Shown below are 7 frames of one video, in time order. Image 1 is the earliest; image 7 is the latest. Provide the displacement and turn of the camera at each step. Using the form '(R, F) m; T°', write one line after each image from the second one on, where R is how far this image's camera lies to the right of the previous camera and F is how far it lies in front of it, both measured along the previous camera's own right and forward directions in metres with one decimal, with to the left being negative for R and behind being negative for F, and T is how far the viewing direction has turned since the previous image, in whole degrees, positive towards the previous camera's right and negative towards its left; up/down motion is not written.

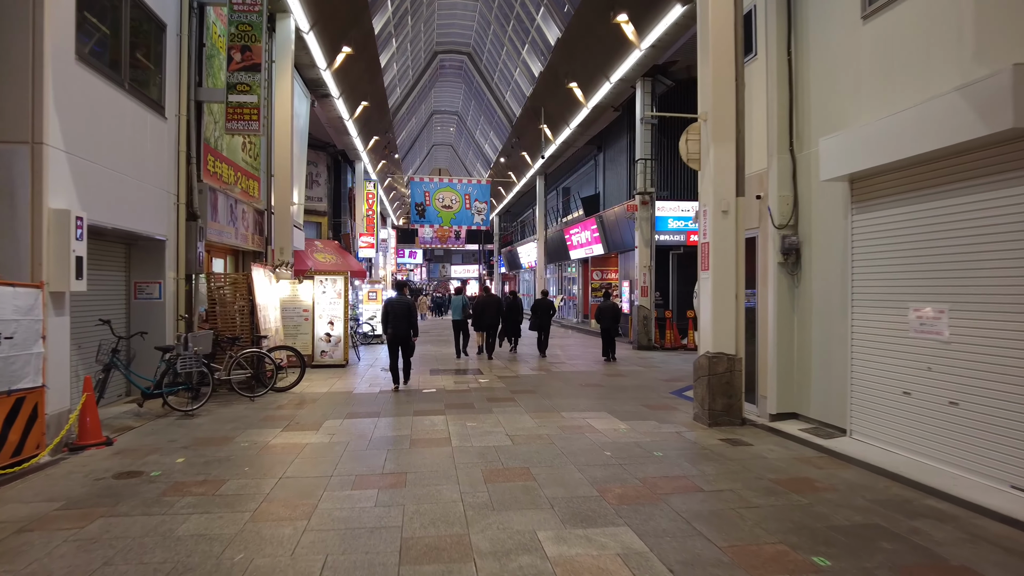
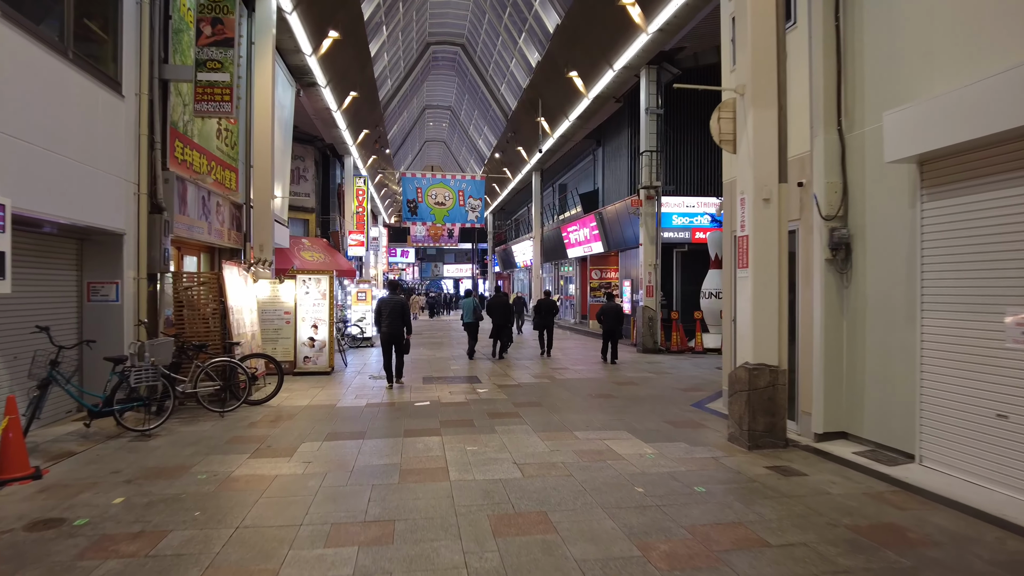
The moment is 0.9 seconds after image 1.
(-0.1, +0.9) m; +1°
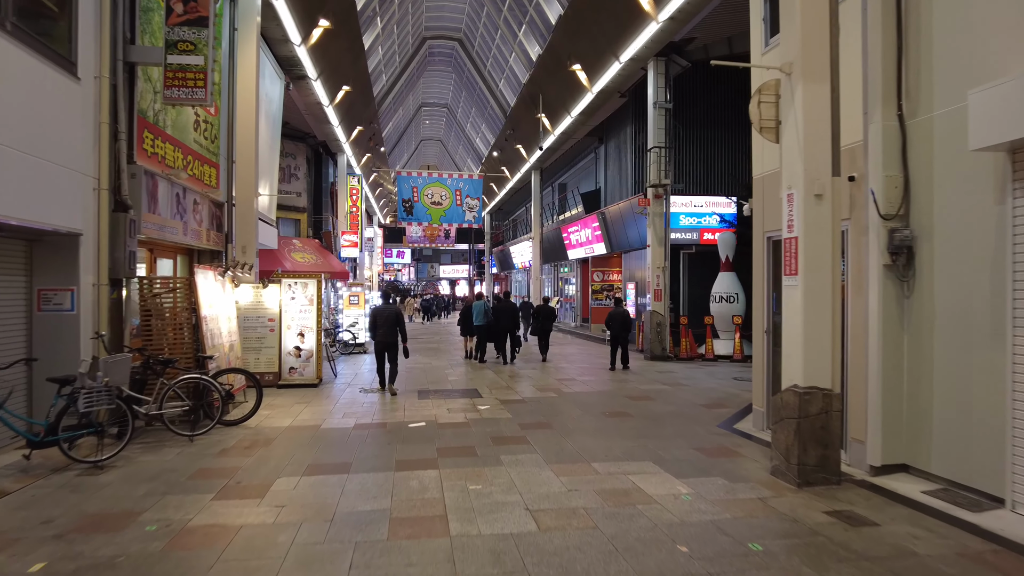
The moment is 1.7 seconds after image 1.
(-0.1, +0.8) m; 0°
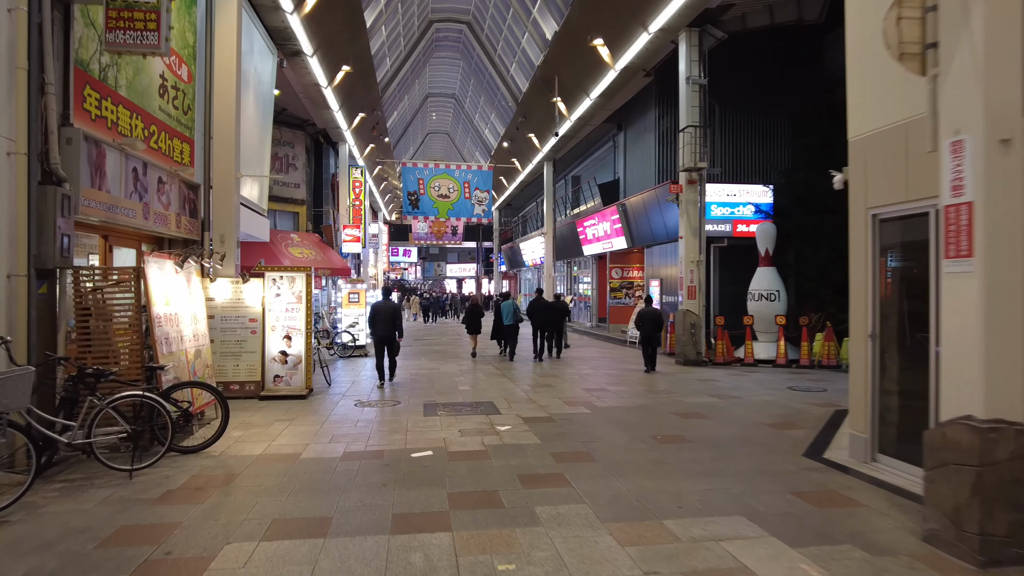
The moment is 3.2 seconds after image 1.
(-0.2, +1.4) m; -1°
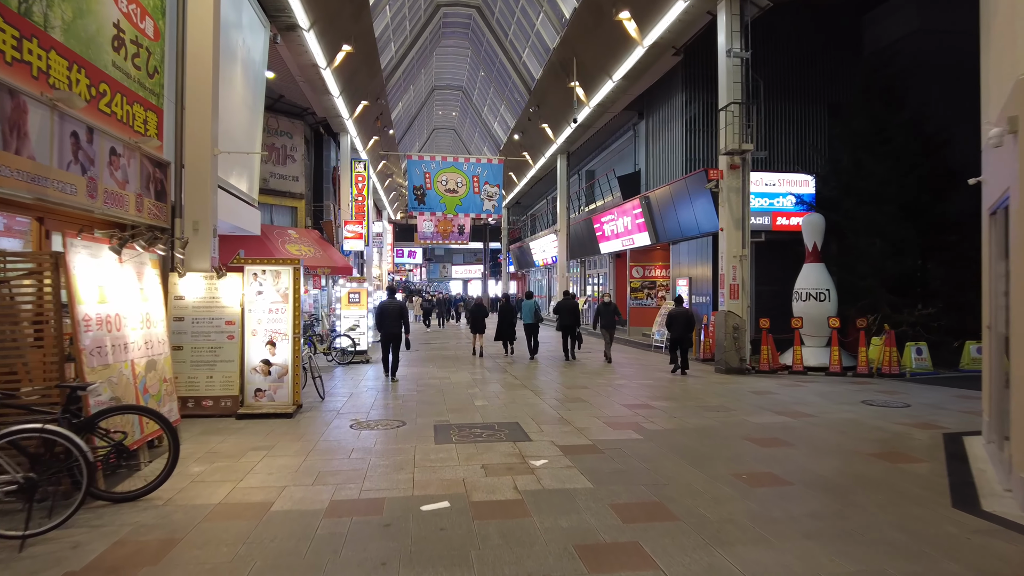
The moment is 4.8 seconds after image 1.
(-0.2, +1.4) m; 0°
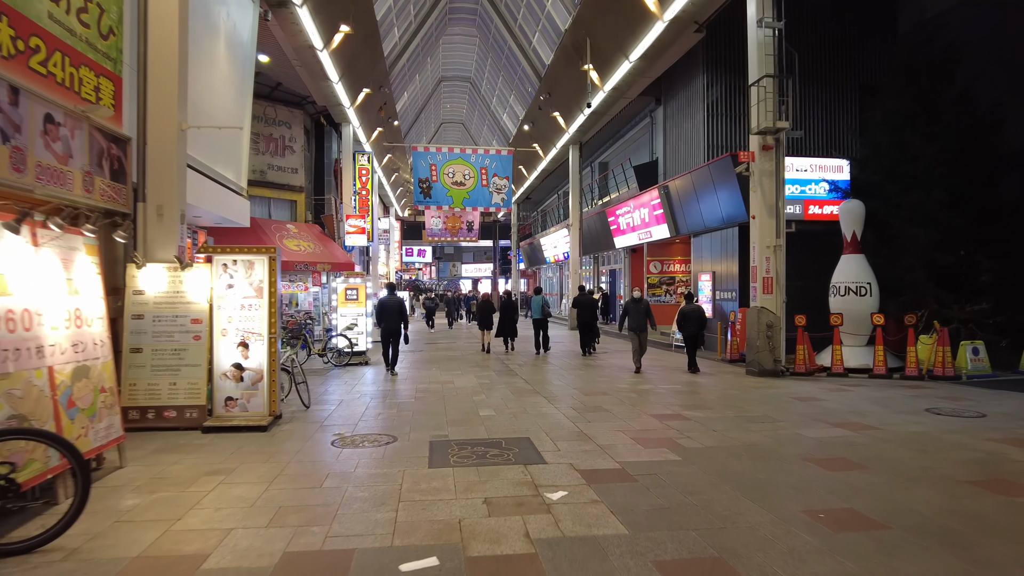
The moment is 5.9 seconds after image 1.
(0.0, +1.0) m; -1°
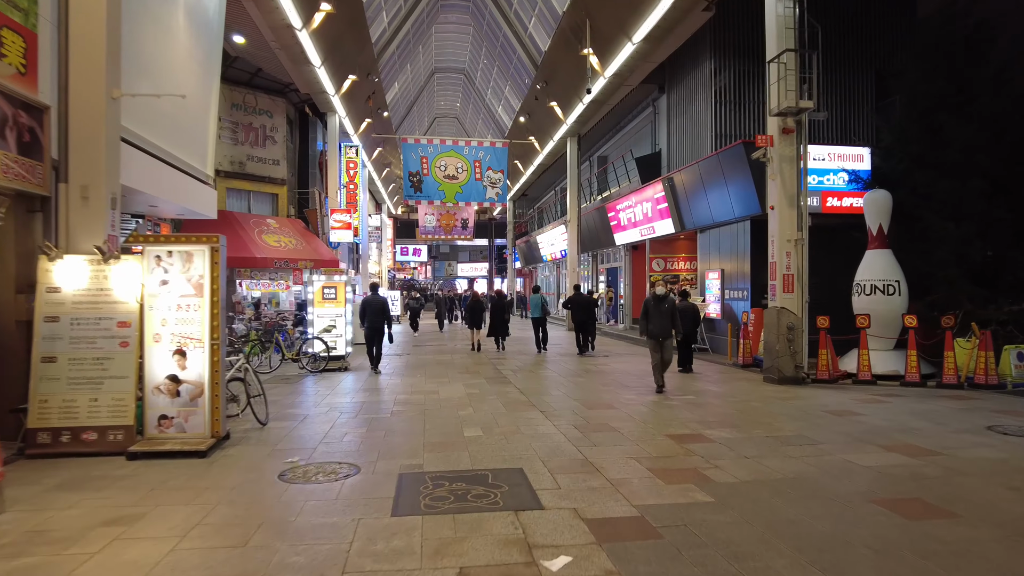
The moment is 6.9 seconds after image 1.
(0.0, +1.0) m; 0°
